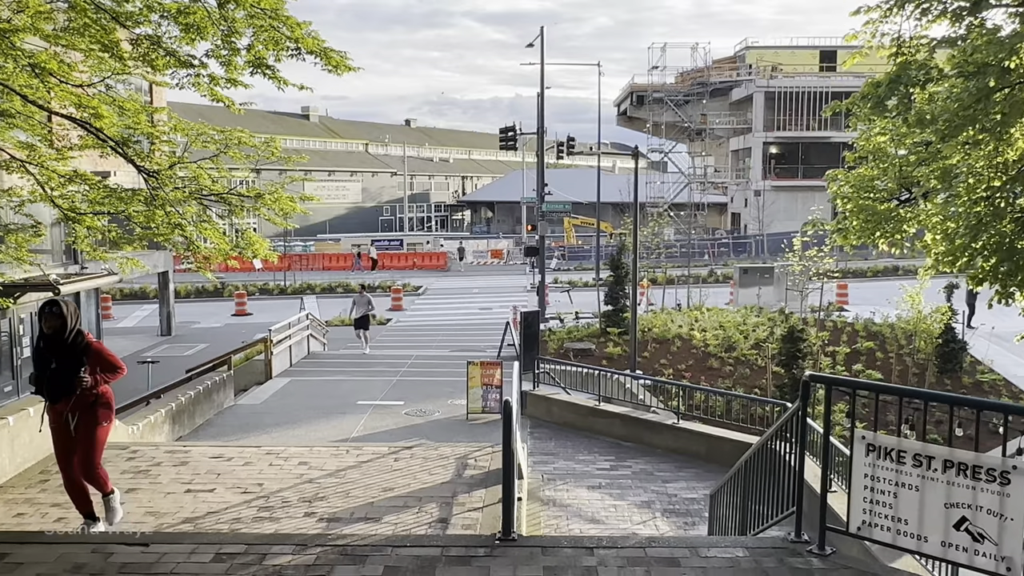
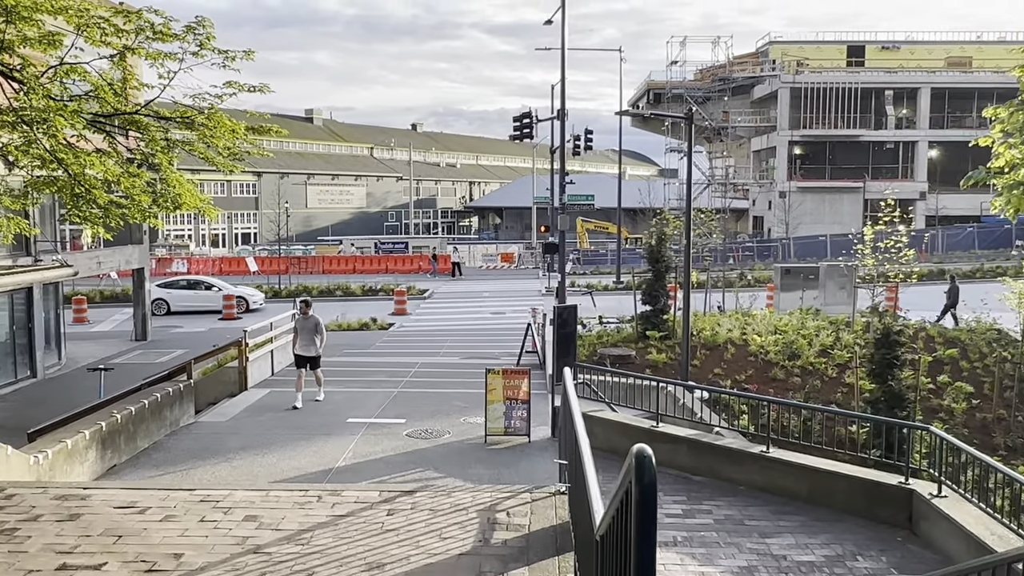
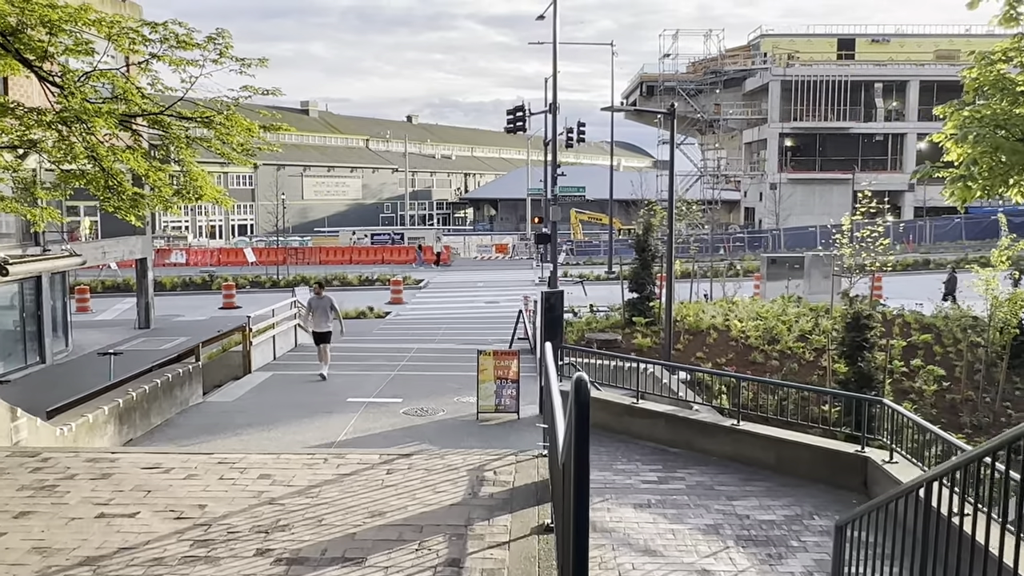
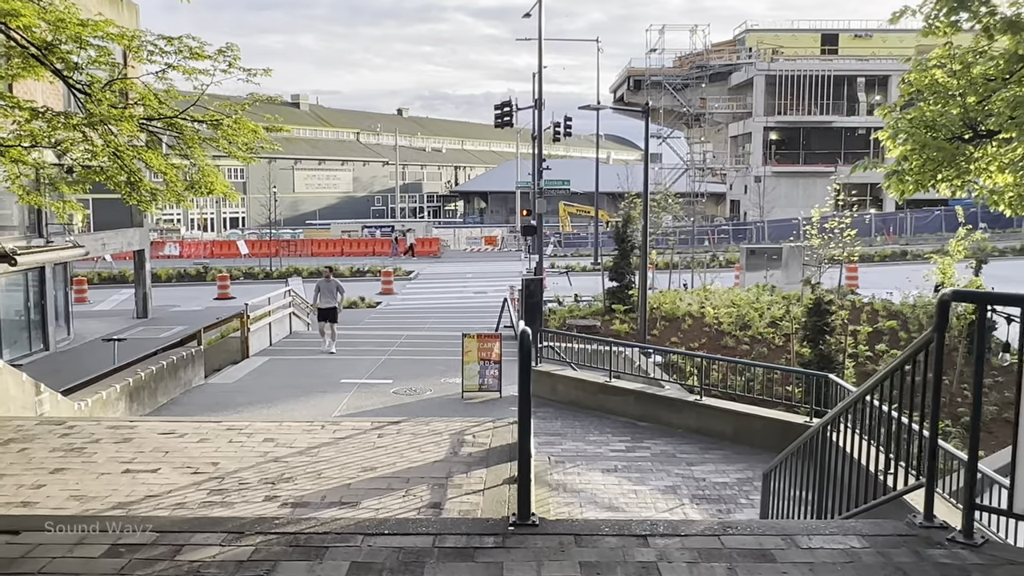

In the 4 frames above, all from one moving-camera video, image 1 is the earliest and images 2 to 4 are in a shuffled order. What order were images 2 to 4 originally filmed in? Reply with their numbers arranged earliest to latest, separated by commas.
4, 3, 2
